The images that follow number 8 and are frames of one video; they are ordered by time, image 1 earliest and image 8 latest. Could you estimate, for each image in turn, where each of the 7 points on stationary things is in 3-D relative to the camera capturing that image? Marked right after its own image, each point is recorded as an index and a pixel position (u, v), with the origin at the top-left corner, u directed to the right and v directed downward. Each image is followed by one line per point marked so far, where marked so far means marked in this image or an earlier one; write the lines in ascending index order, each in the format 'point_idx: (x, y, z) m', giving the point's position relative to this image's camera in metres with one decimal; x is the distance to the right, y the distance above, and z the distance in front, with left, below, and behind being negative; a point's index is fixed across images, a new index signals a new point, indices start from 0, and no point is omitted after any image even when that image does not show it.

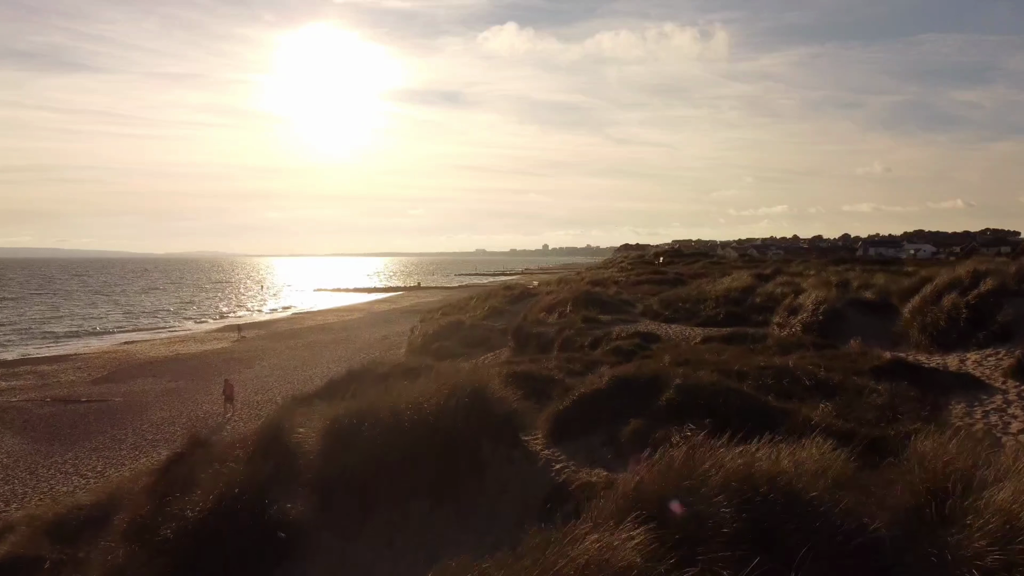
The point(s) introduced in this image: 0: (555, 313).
0: (+1.0, -0.6, +19.6) m
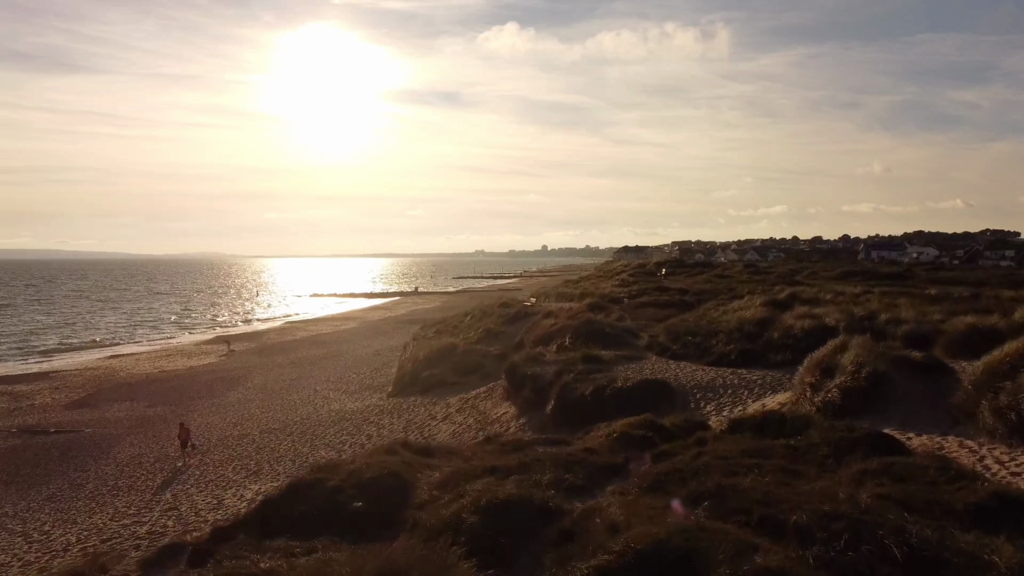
0: (+0.8, -1.3, +18.1) m
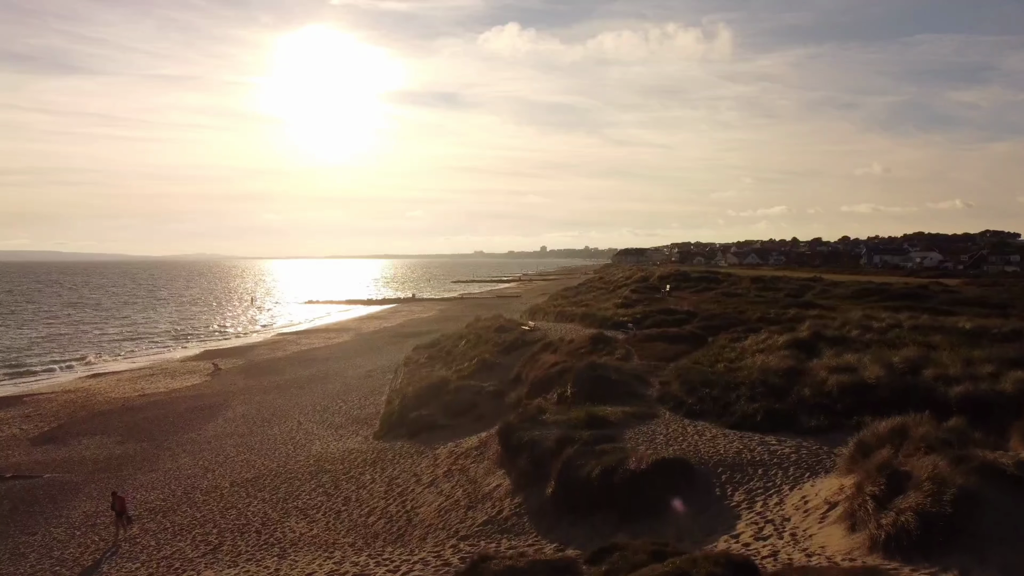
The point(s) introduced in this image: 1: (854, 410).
0: (+0.8, -2.1, +16.3) m
1: (+5.0, -1.8, +12.5) m
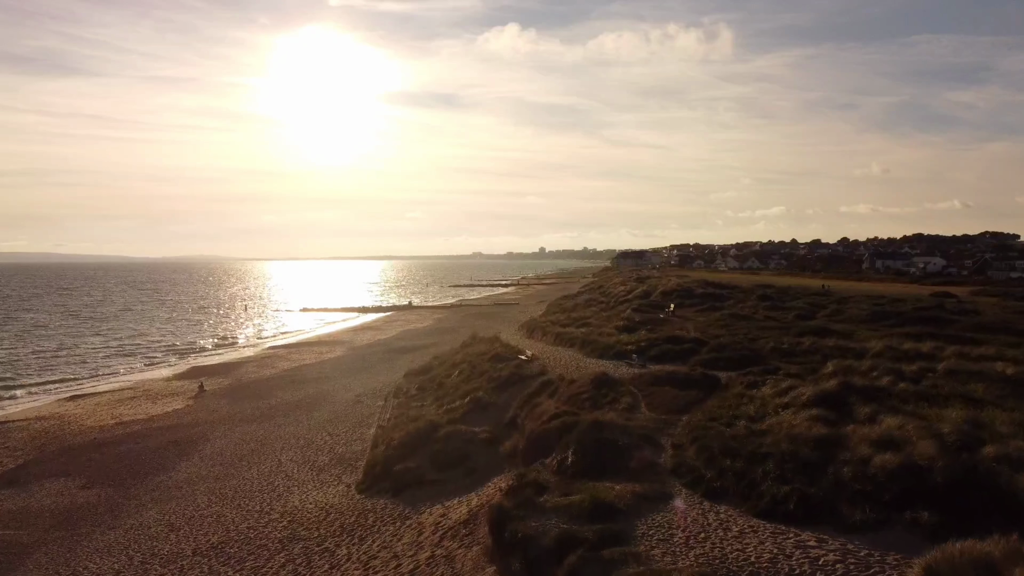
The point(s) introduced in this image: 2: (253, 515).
0: (+0.7, -2.9, +14.4) m
1: (+4.9, -2.6, +10.6) m
2: (-5.8, -5.1, +19.2) m
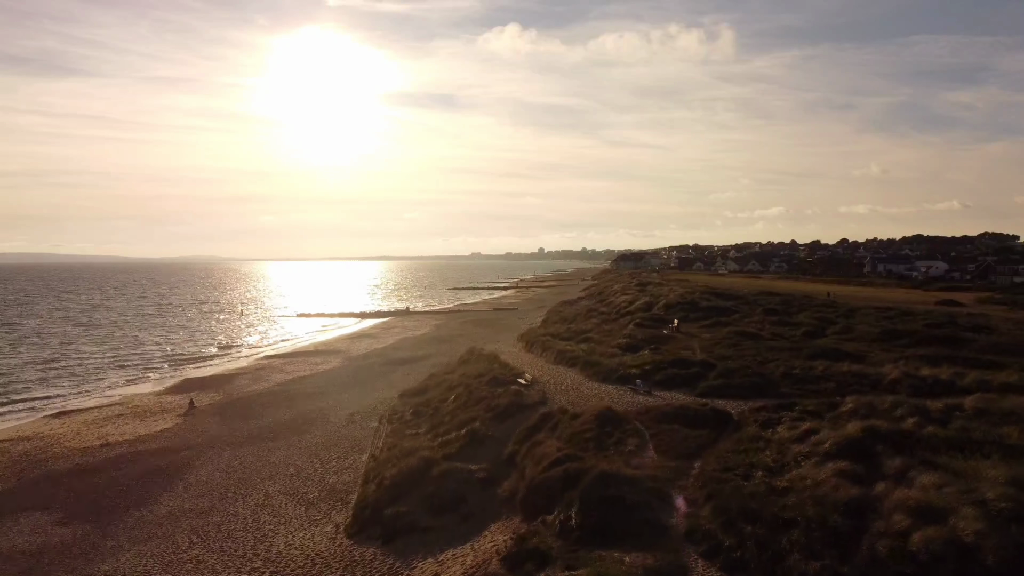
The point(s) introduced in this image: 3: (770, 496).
0: (+0.6, -3.6, +13.3) m
1: (+4.9, -3.3, +9.5) m
2: (-5.8, -5.7, +18.0) m
3: (+3.8, -3.1, +12.7) m
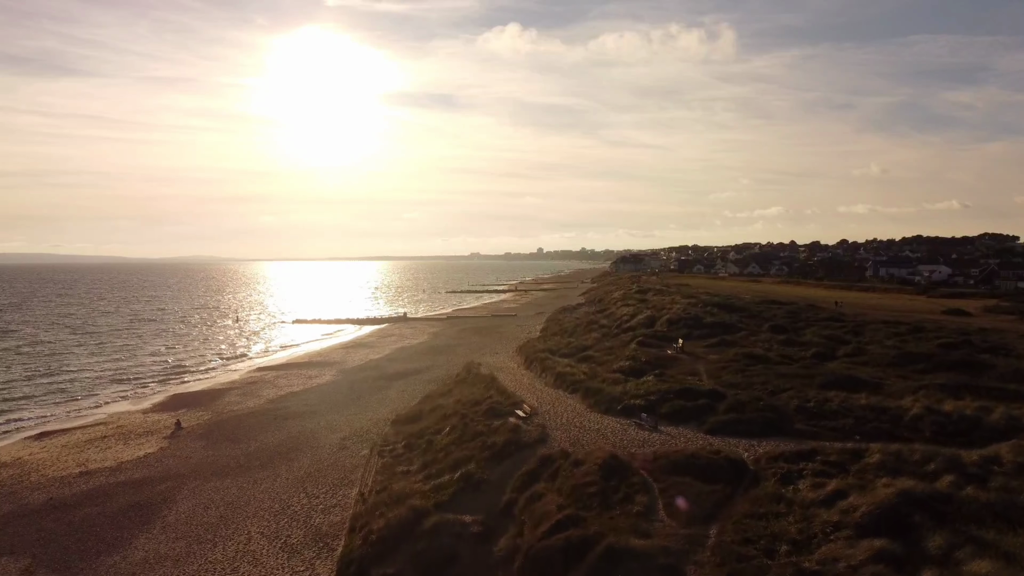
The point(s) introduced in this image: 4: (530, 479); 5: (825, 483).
0: (+0.6, -4.4, +11.8) m
1: (+4.8, -4.1, +8.0) m
2: (-5.9, -6.5, +16.5) m
3: (+3.8, -3.9, +11.2) m
4: (+0.4, -4.2, +18.8) m
5: (+5.6, -3.4, +15.3) m
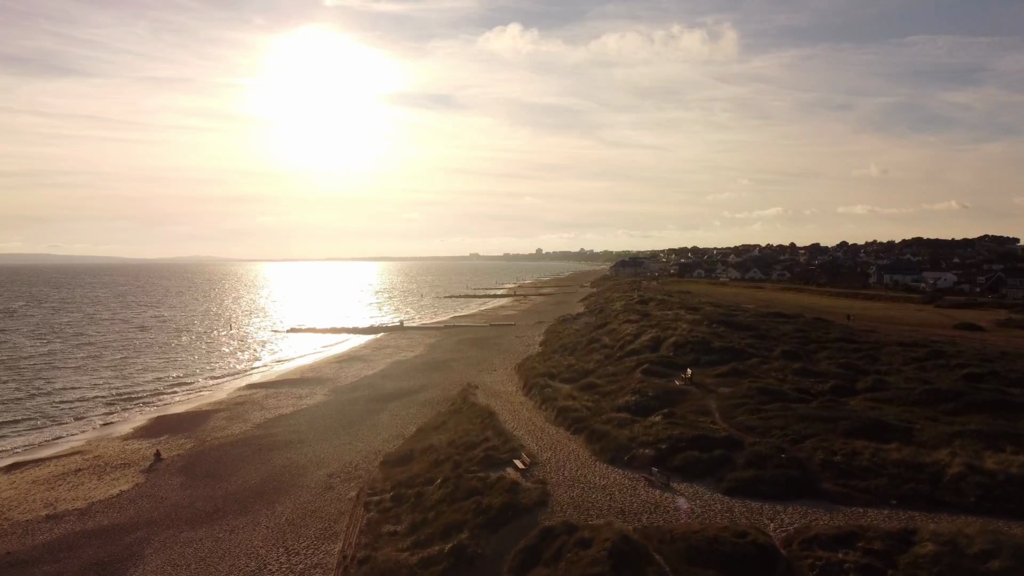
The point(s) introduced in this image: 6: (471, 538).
0: (+0.5, -5.4, +9.7) m
1: (+4.8, -5.1, +5.9) m
2: (-5.9, -7.6, +14.3) m
3: (+3.7, -4.9, +9.1) m
4: (+0.3, -5.3, +16.7) m
5: (+5.5, -4.5, +13.1) m
6: (-0.9, -5.4, +18.6) m
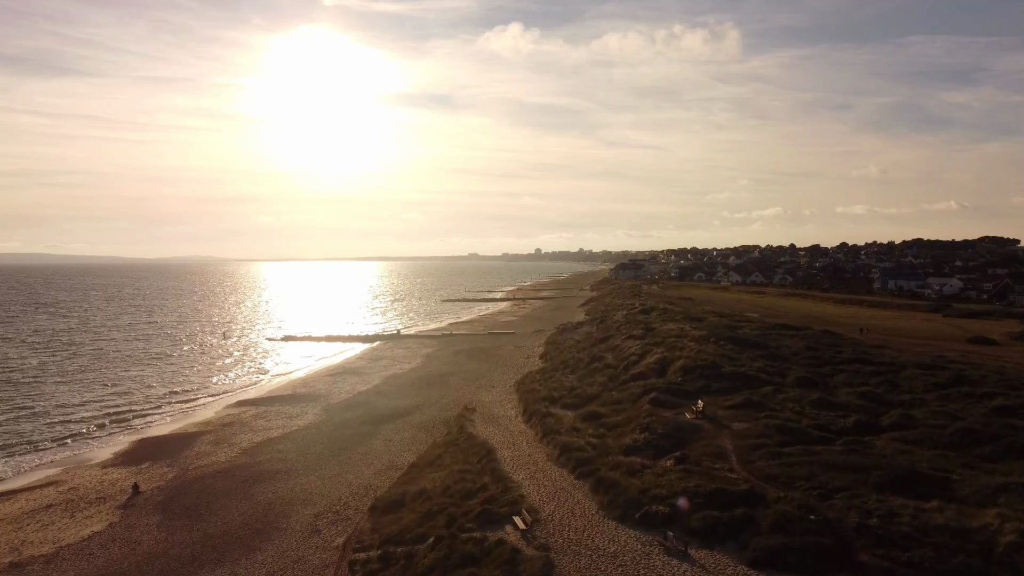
0: (+0.5, -6.4, +7.5) m
1: (+4.8, -6.2, +3.7) m
2: (-5.9, -8.6, +12.2) m
3: (+3.7, -5.9, +6.9) m
4: (+0.3, -6.3, +14.5) m
5: (+5.5, -5.5, +11.0) m
6: (-0.9, -6.4, +16.4) m
